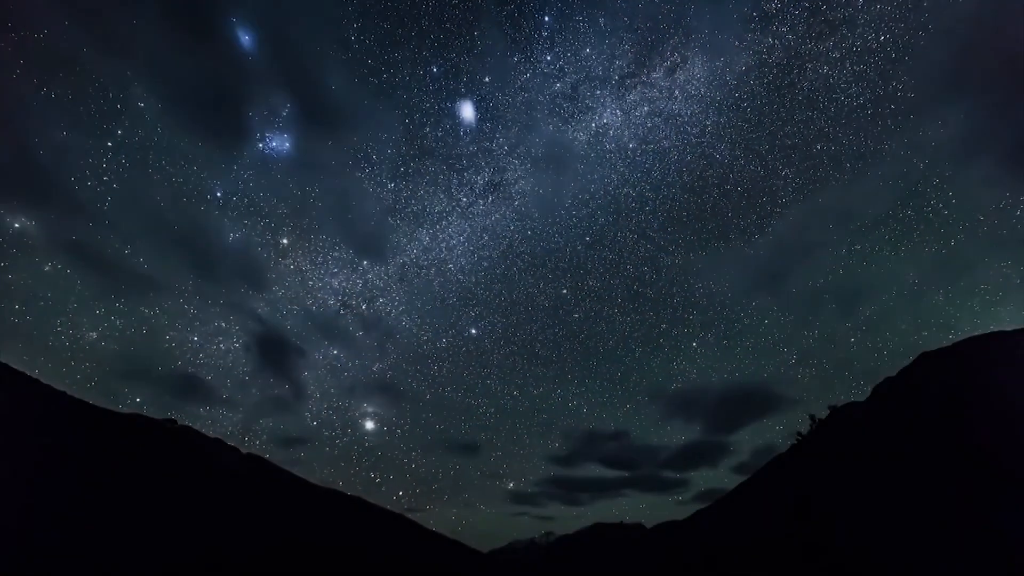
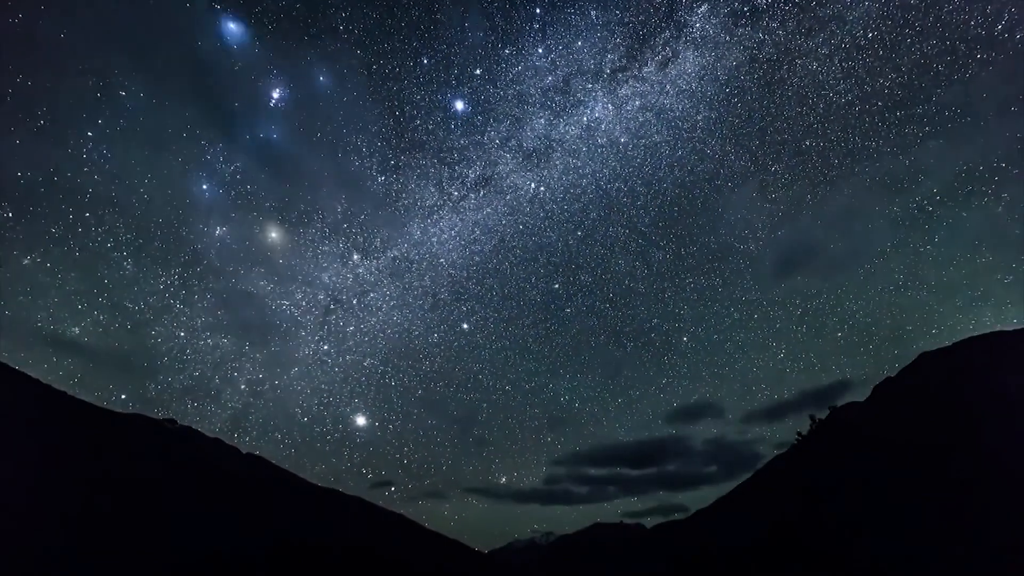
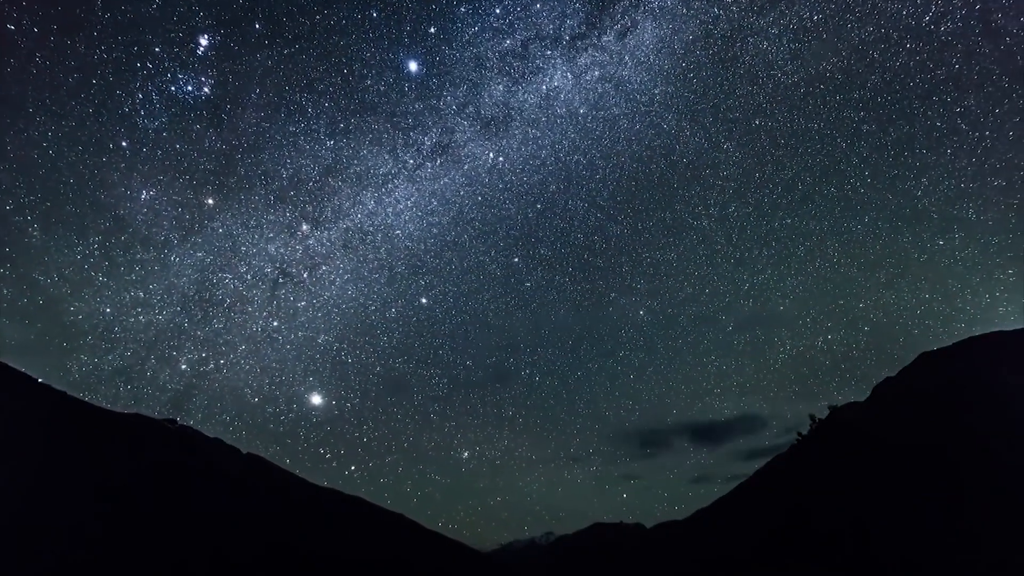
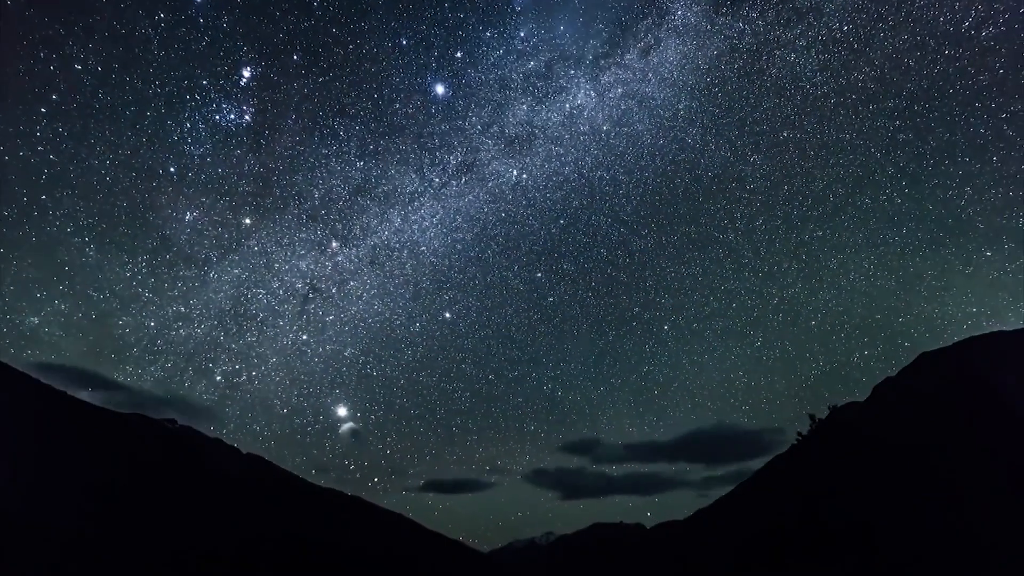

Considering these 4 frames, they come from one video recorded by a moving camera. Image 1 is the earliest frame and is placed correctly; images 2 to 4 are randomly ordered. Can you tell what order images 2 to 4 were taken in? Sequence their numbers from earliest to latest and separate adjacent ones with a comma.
2, 4, 3
